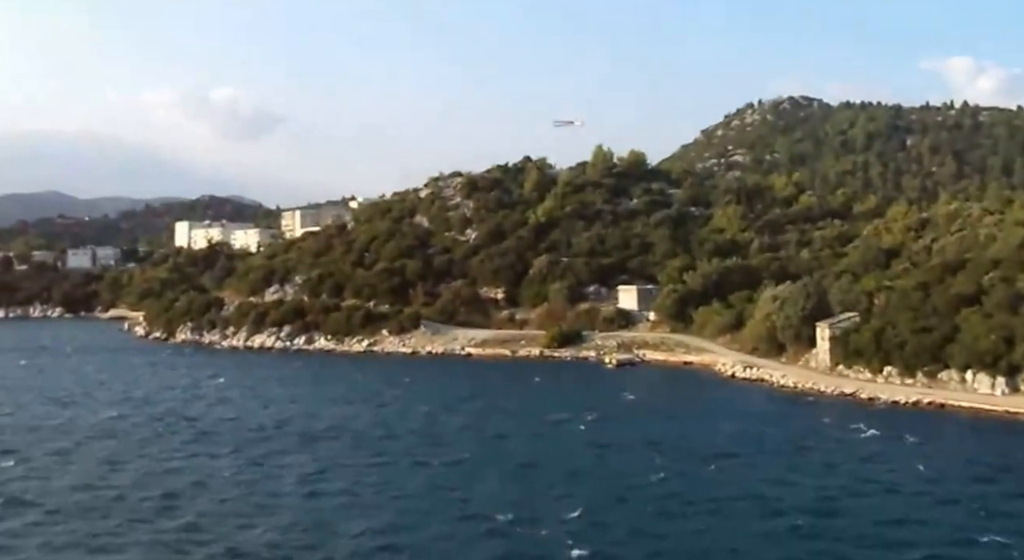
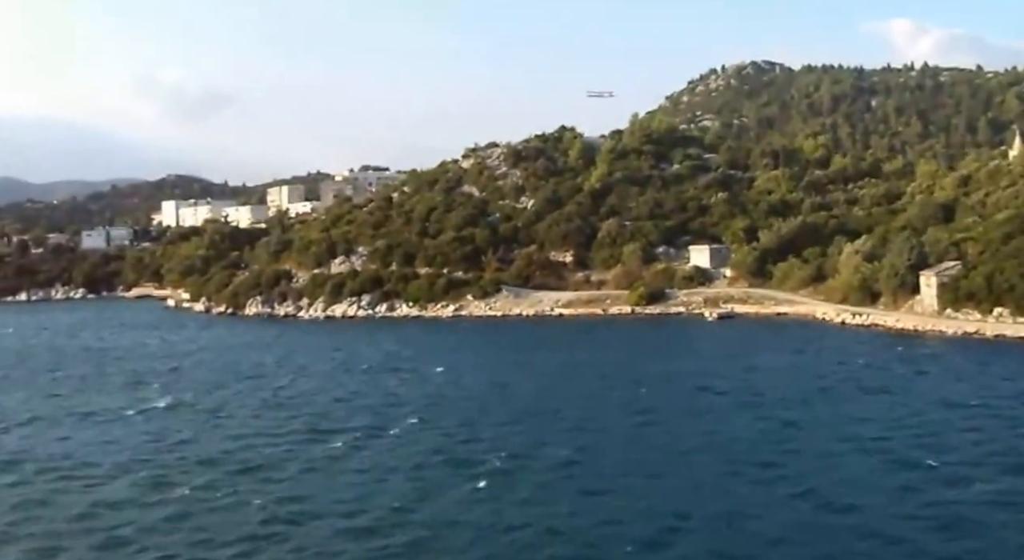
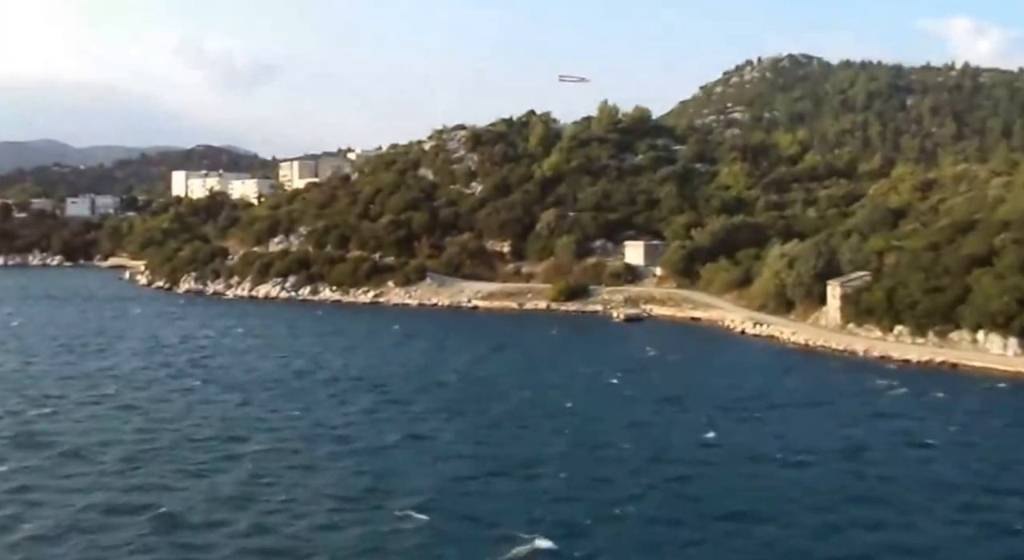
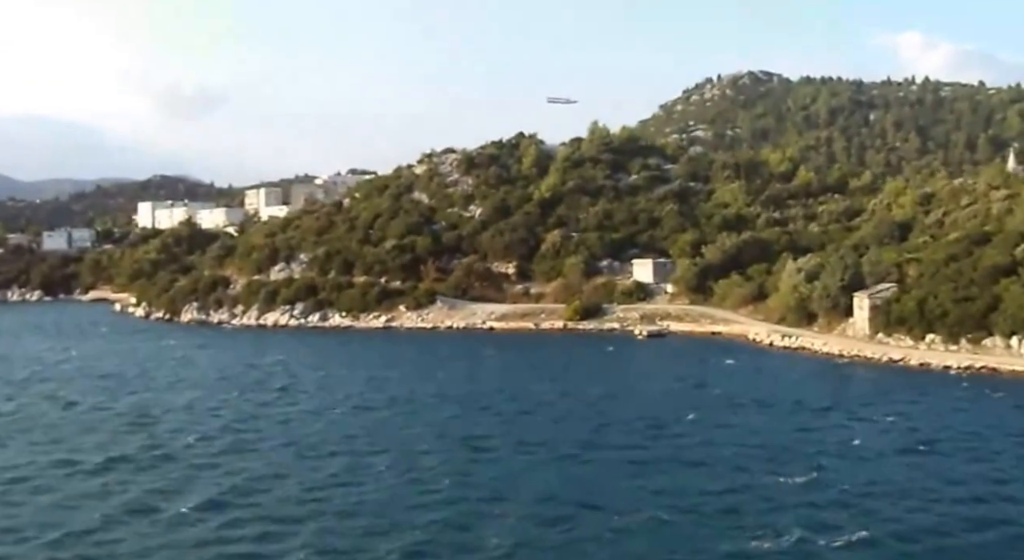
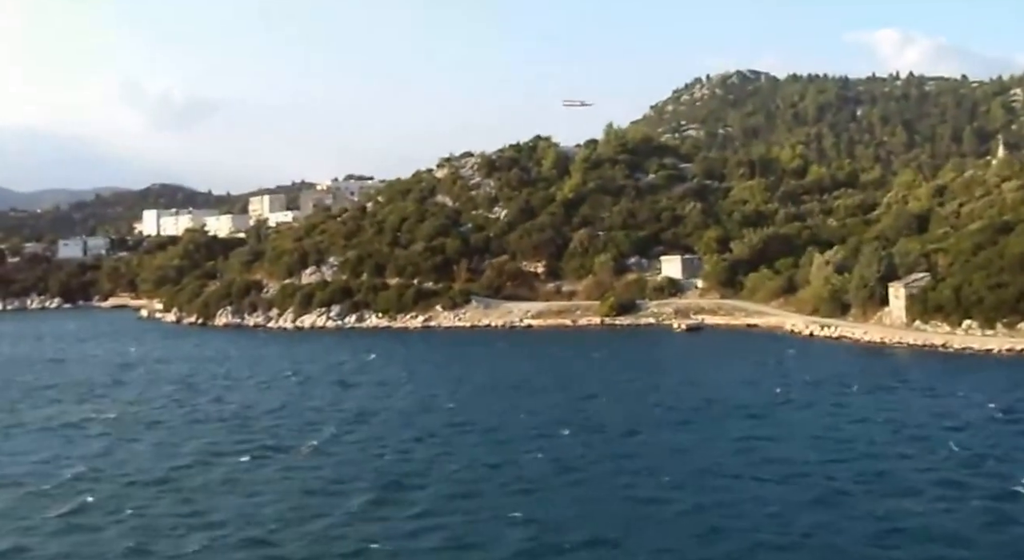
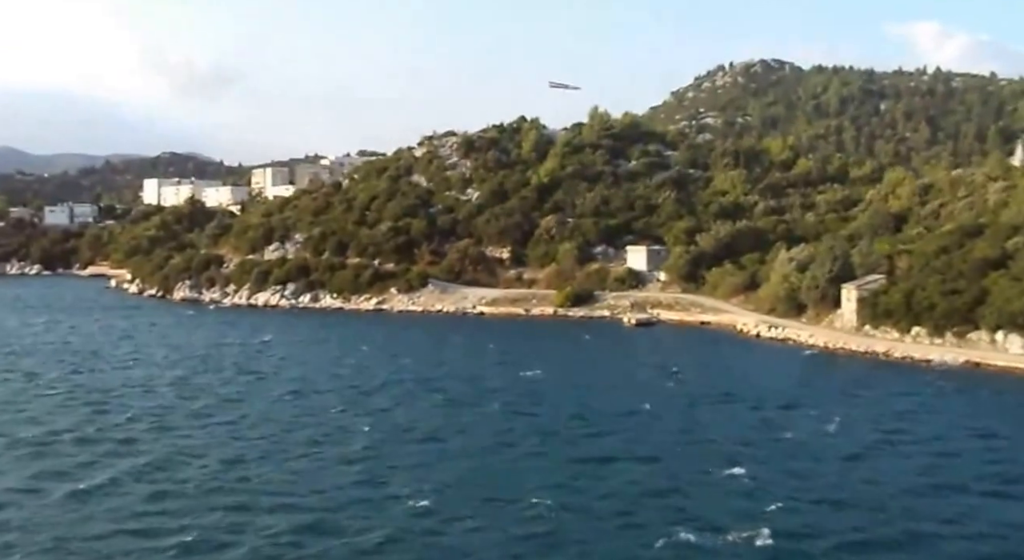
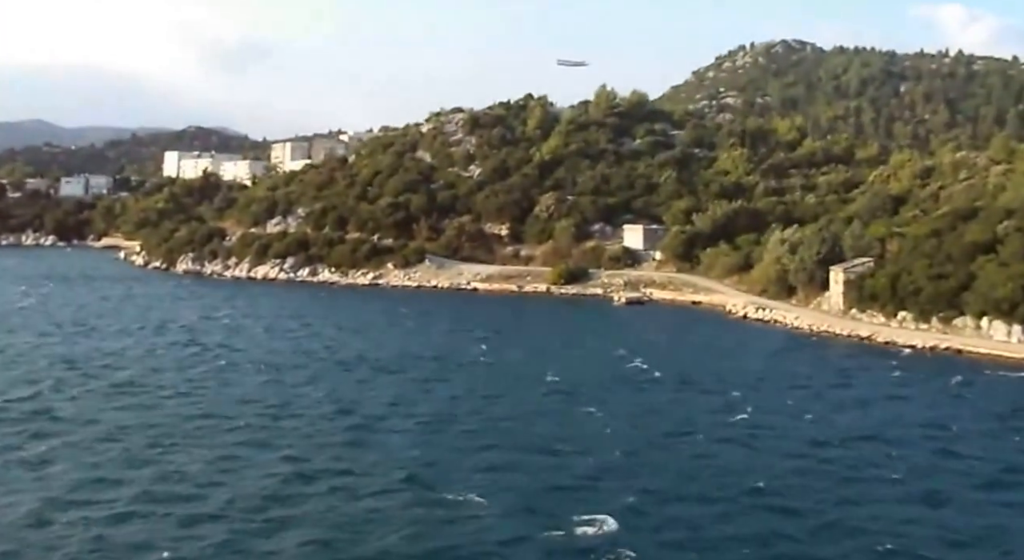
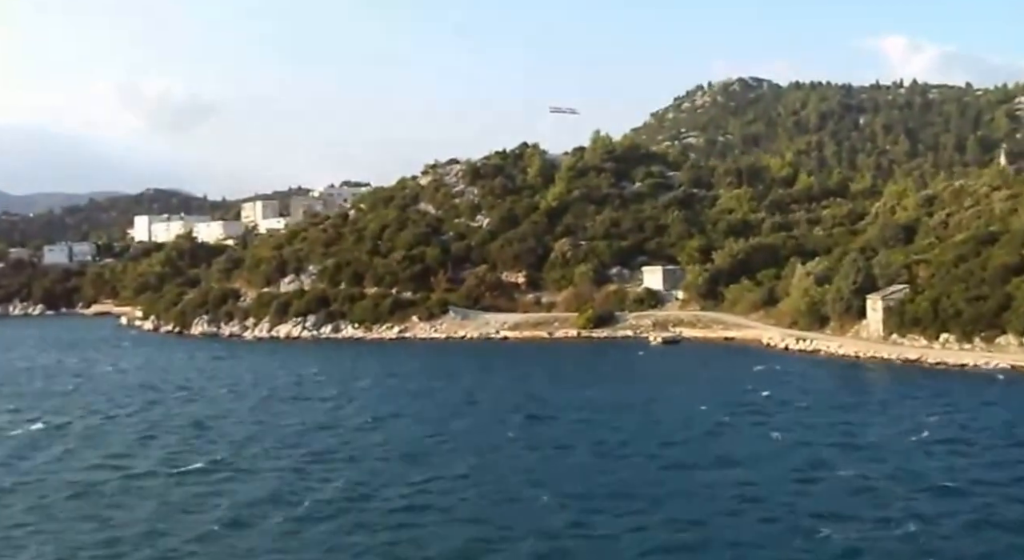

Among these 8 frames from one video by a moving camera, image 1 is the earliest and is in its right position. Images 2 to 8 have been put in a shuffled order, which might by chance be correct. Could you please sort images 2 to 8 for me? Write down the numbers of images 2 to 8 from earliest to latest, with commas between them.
3, 7, 6, 4, 8, 5, 2
